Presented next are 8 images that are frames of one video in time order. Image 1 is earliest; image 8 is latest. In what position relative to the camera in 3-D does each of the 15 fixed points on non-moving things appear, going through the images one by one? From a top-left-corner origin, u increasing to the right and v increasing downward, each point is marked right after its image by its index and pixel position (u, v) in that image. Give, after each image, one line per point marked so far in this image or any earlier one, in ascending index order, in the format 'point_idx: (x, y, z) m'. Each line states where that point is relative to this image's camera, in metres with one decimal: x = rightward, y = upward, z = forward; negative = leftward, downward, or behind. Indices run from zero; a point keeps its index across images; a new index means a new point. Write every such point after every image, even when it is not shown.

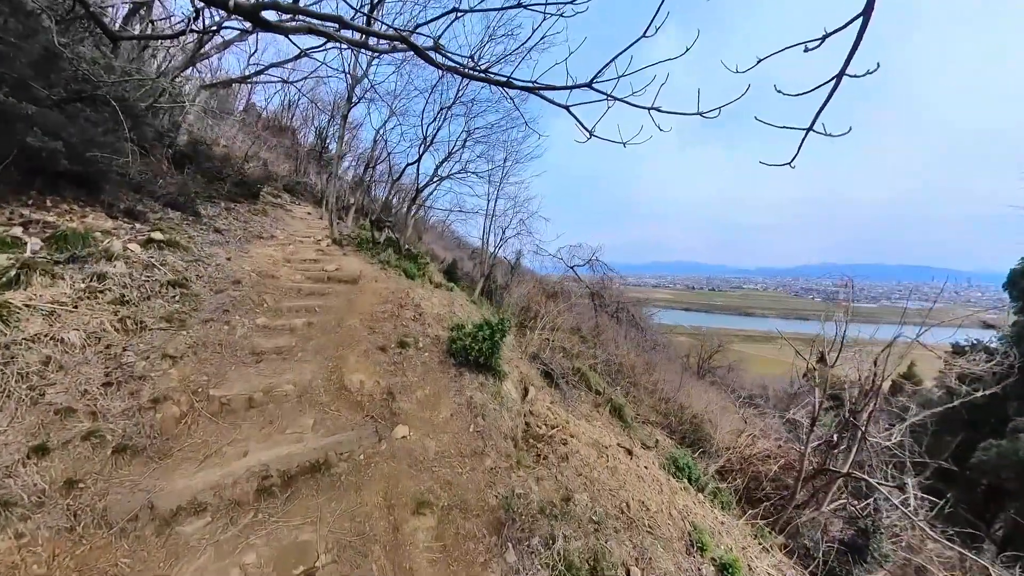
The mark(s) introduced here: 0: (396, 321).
0: (-1.6, -0.5, +5.1) m
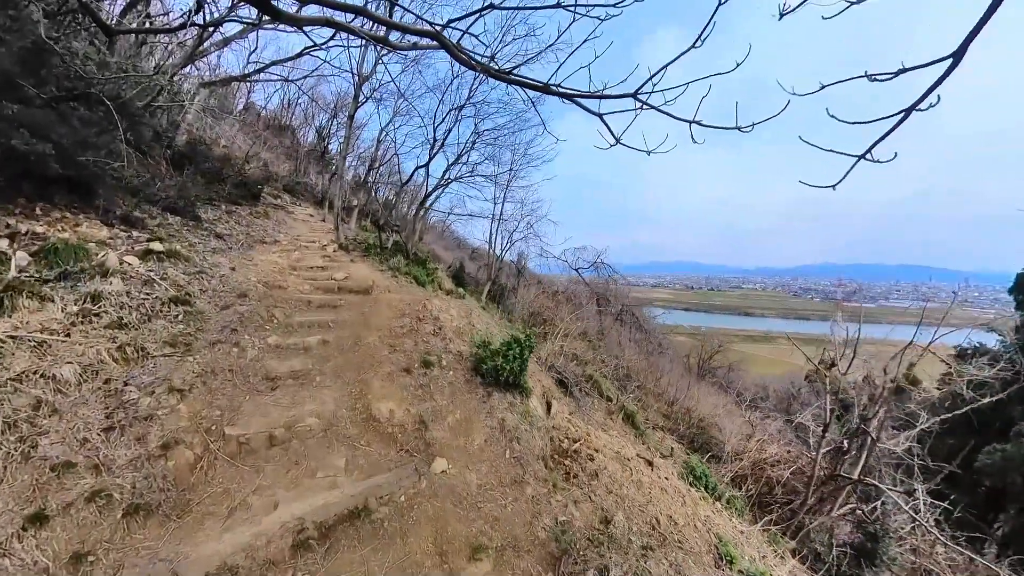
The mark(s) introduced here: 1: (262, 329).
0: (-1.3, -0.7, +4.8) m
1: (-3.0, -0.5, +4.4) m
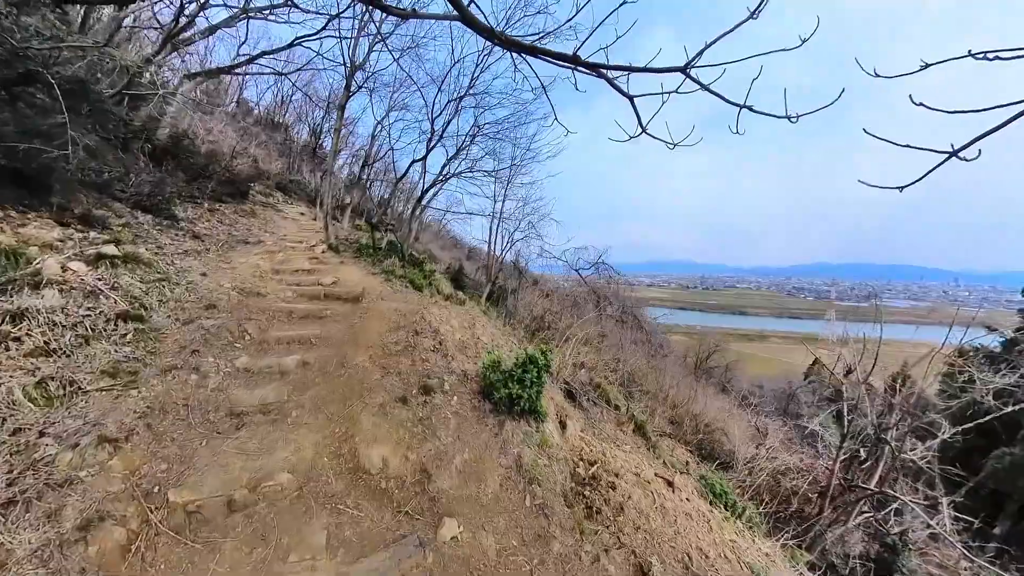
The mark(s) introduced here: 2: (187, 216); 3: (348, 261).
0: (-1.1, -0.8, +4.1) m
1: (-2.8, -0.7, +3.7) m
2: (-7.1, +1.6, +8.0) m
3: (-3.5, +0.6, +7.8) m
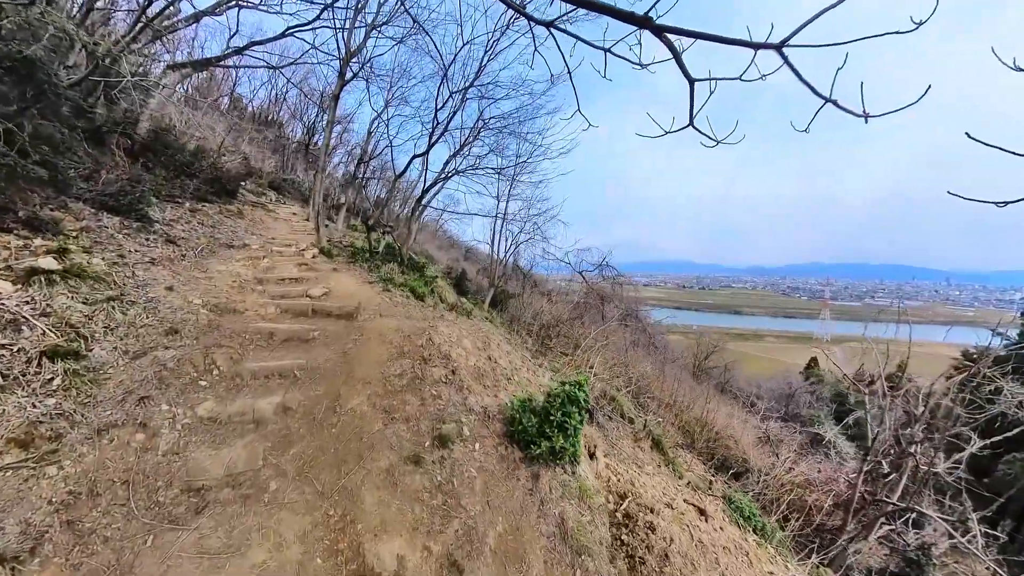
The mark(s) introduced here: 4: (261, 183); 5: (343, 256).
0: (-0.8, -1.0, +3.4) m
1: (-2.5, -0.8, +2.9) m
2: (-6.9, +1.4, +7.2) m
3: (-3.3, +0.4, +7.0) m
4: (-10.1, +4.2, +14.7) m
5: (-3.7, +0.7, +7.9) m
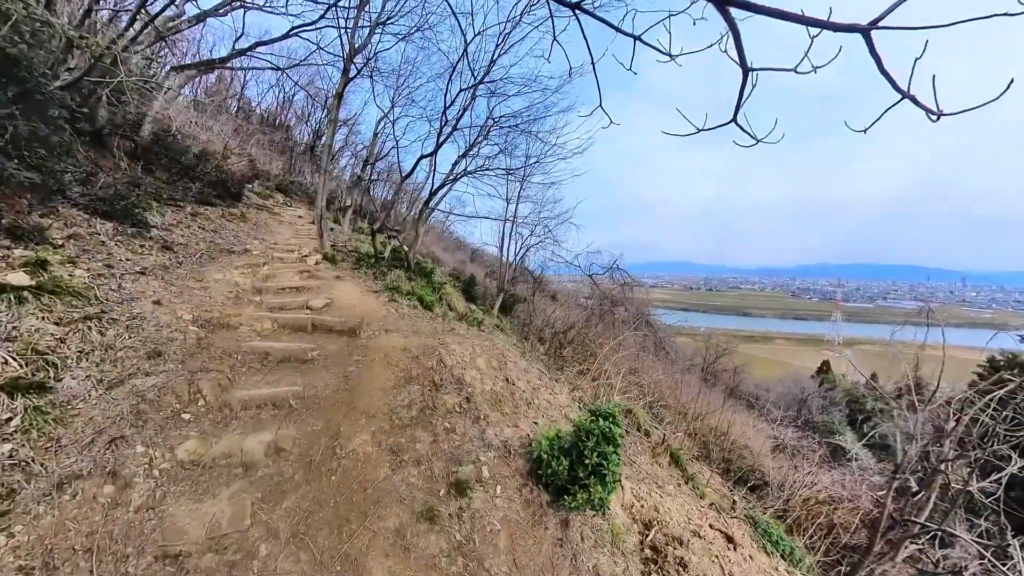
0: (-0.6, -1.1, +3.0) m
1: (-2.3, -1.0, +2.6) m
2: (-6.6, +1.2, +6.9) m
3: (-3.1, +0.3, +6.7) m
4: (-9.7, +4.1, +14.5) m
5: (-3.4, +0.5, +7.5) m
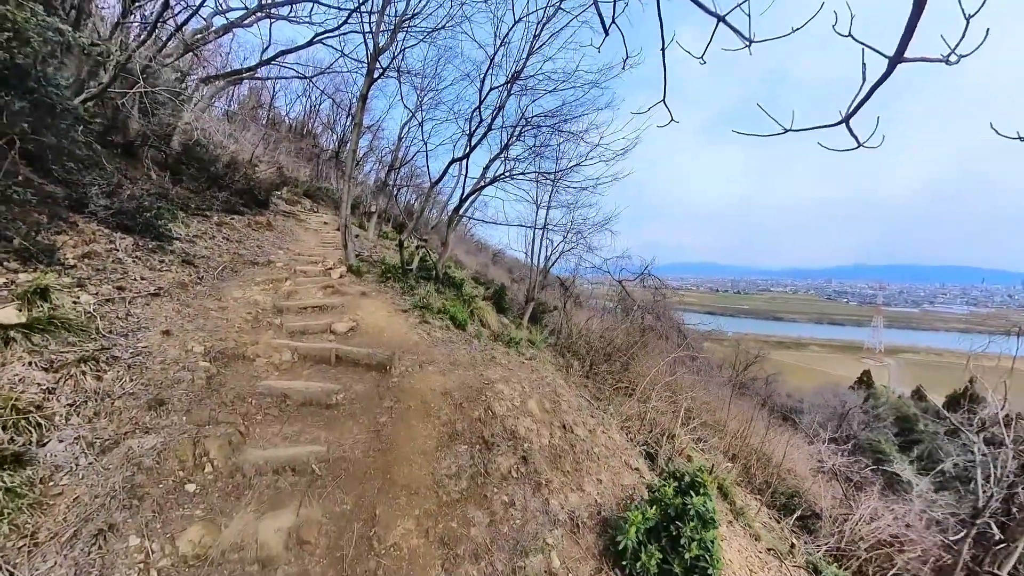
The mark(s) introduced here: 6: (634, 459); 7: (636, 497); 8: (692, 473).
0: (-0.2, -1.4, +2.4) m
1: (-1.9, -1.3, +2.1) m
2: (-6.0, +1.0, +6.7) m
3: (-2.4, 0.0, +6.2) m
4: (-8.6, +3.8, +14.4) m
5: (-2.7, +0.3, +7.1) m
6: (+1.6, -2.3, +4.9) m
7: (+1.3, -2.3, +4.0) m
8: (+1.8, -1.8, +3.6) m
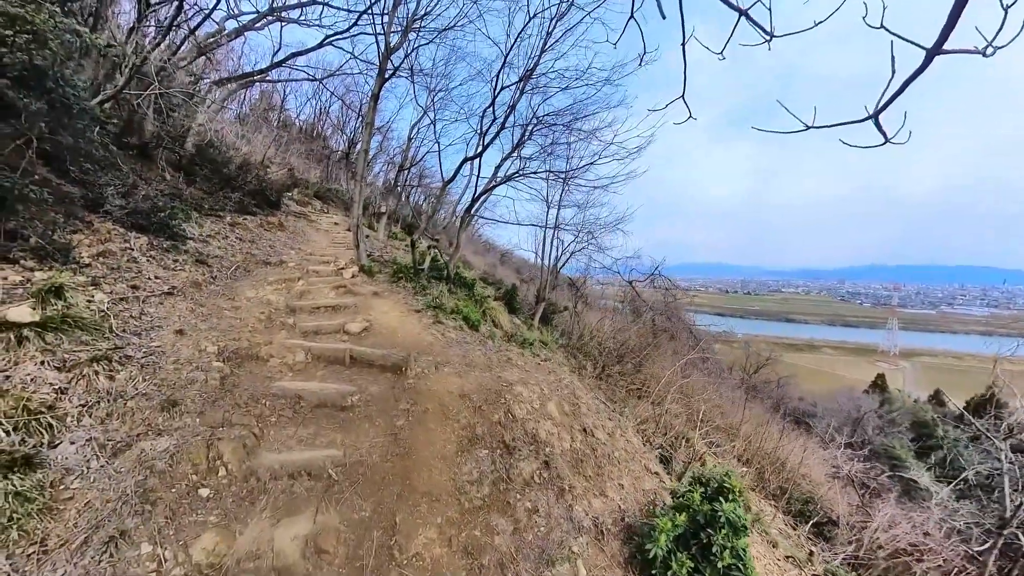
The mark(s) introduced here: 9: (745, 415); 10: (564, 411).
0: (0.0, -1.4, +2.3) m
1: (-1.8, -1.2, +2.0) m
2: (-5.7, +1.0, +6.7) m
3: (-2.2, 0.0, +6.2) m
4: (-8.2, +3.8, +14.4) m
5: (-2.5, +0.3, +7.0) m
6: (+1.8, -2.3, +4.7) m
7: (+1.5, -2.3, +3.9) m
8: (+1.9, -1.8, +3.4) m
9: (+8.3, -4.7, +13.1) m
10: (+0.5, -1.1, +3.5) m
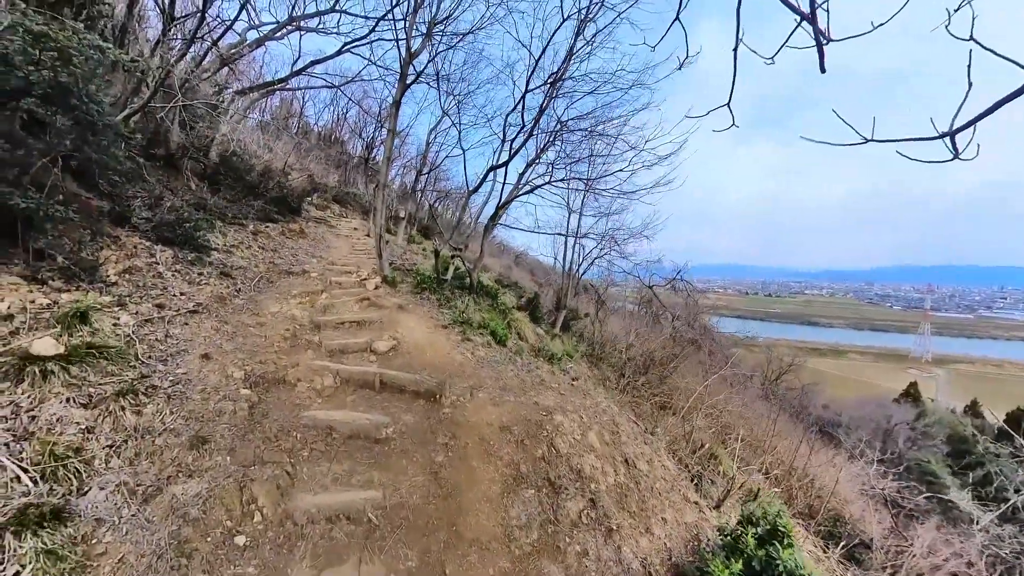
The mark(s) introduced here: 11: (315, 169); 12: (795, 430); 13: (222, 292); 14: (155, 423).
0: (+0.3, -1.6, +2.1) m
1: (-1.5, -1.4, +1.8) m
2: (-5.2, +0.8, +6.6) m
3: (-1.7, -0.2, +6.0) m
4: (-7.5, +3.5, +14.5) m
5: (-2.0, +0.1, +6.9) m
6: (+2.2, -2.5, +4.4) m
7: (+1.9, -2.5, +3.6) m
8: (+2.3, -2.0, +3.1) m
9: (+9.0, -4.9, +12.5) m
10: (+0.8, -1.3, +3.2) m
11: (-8.8, +5.3, +16.3) m
12: (+11.1, -5.5, +14.1) m
13: (-3.9, -0.1, +4.9) m
14: (-2.4, -0.9, +2.4) m
